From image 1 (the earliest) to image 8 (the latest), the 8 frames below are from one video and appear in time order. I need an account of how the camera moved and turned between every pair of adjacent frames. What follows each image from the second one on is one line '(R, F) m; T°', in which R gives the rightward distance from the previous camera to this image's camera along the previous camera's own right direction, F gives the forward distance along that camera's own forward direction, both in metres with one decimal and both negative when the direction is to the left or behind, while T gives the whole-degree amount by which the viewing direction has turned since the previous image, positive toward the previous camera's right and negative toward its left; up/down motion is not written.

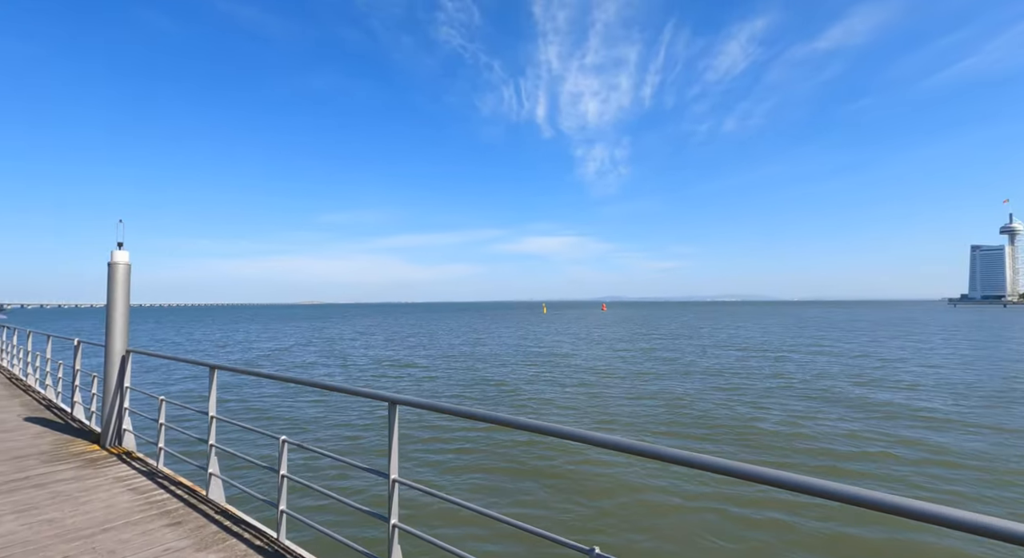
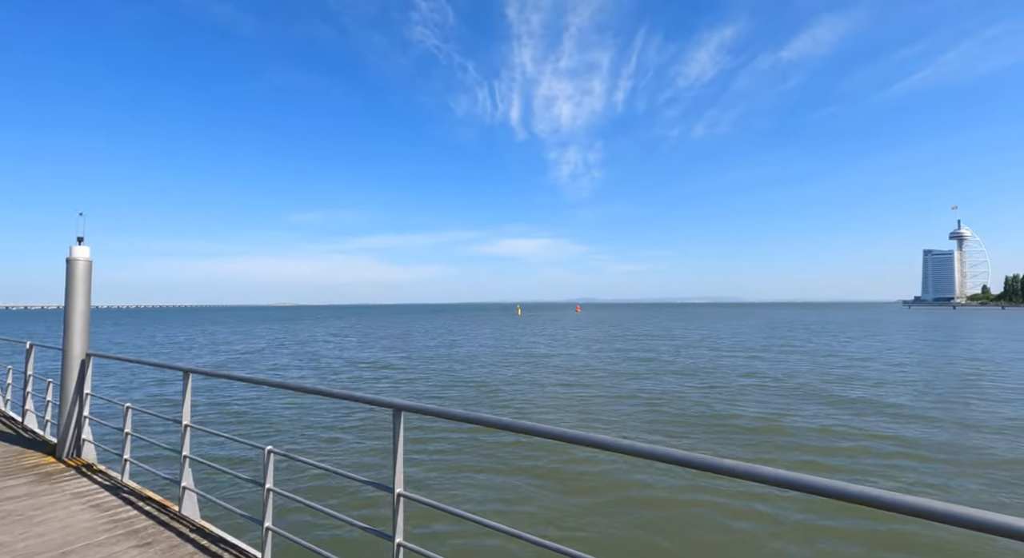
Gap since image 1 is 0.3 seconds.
(+2.0, -0.5) m; +2°
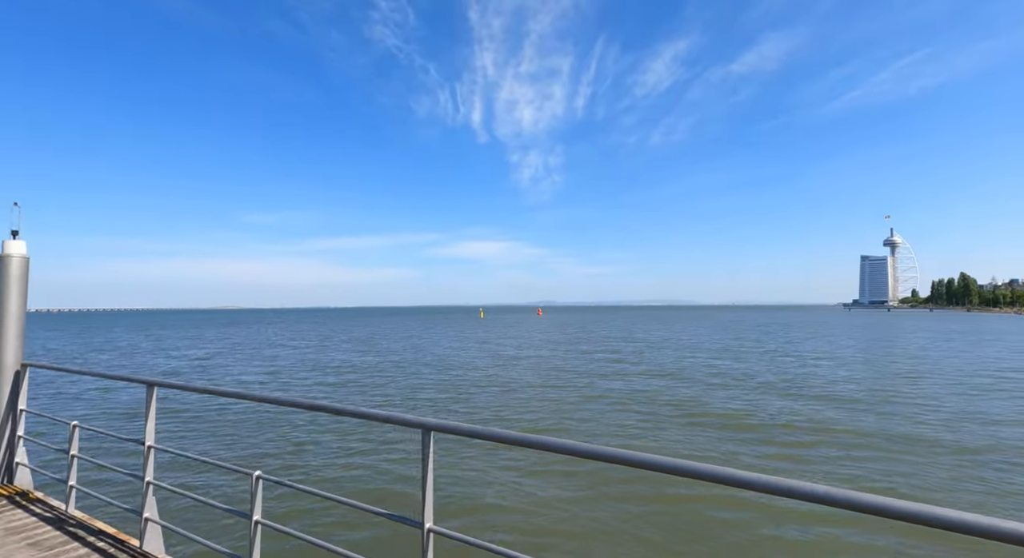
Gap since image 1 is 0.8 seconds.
(-0.7, -0.2) m; +5°
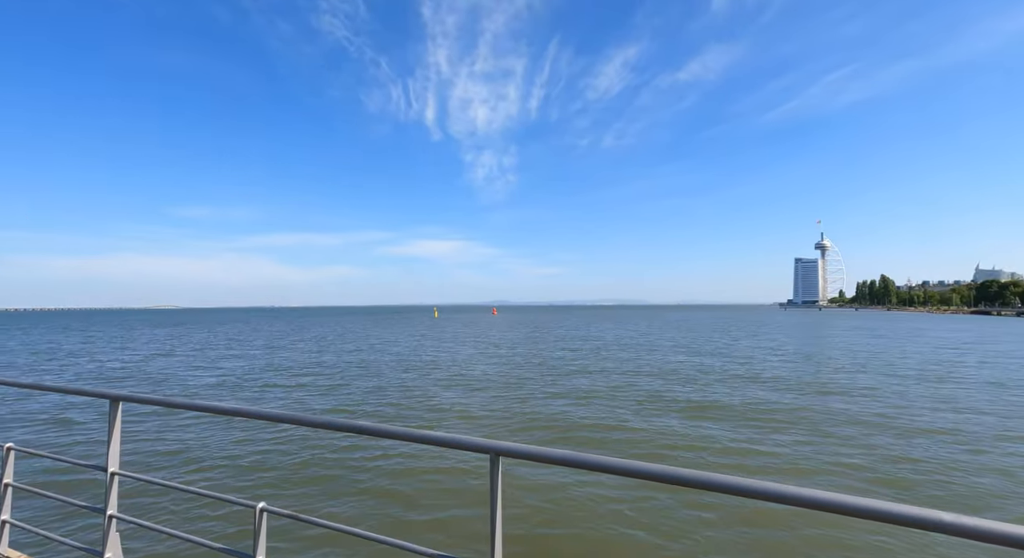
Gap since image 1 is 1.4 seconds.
(-0.7, -0.3) m; +6°
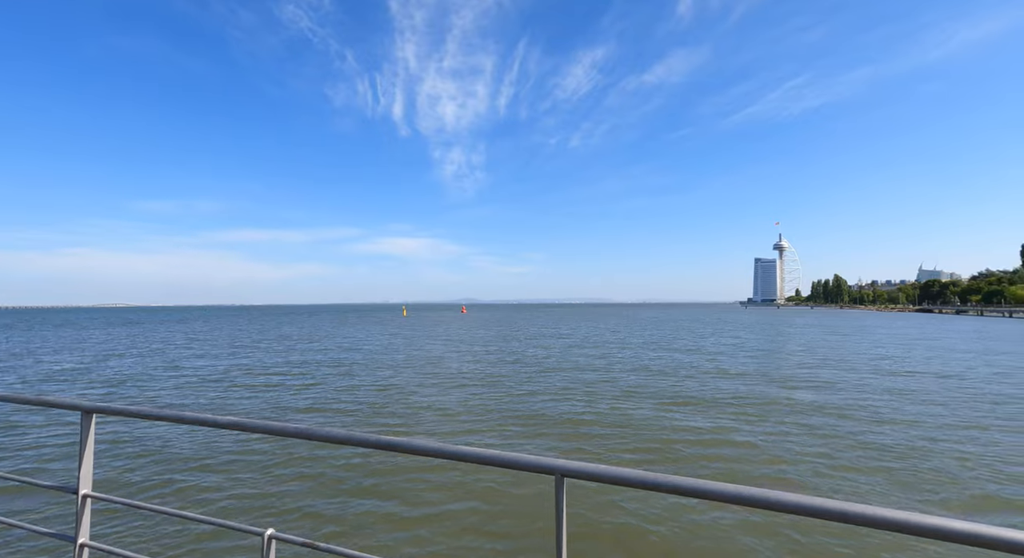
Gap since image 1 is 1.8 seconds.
(-0.3, -0.1) m; +4°
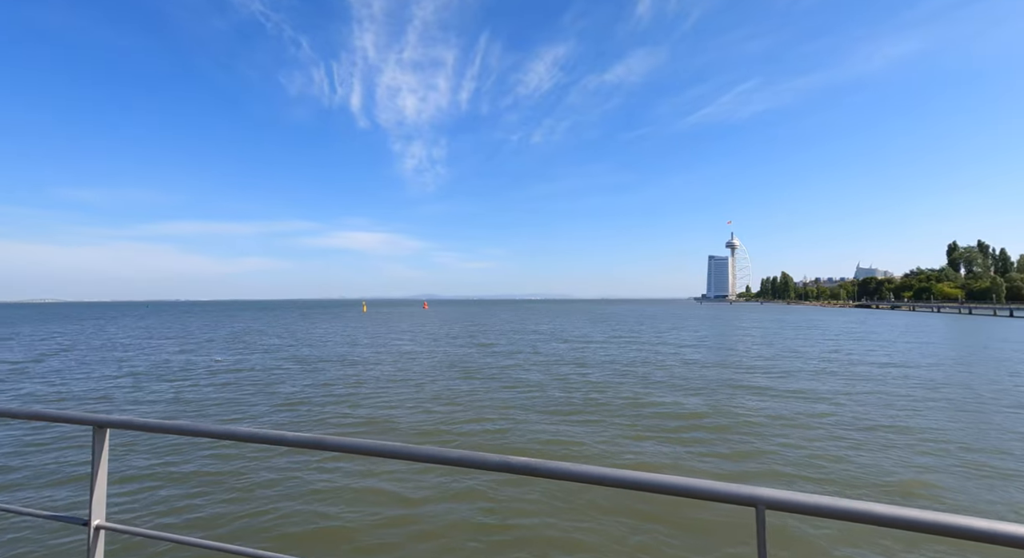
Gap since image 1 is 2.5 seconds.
(-0.7, -0.2) m; +5°
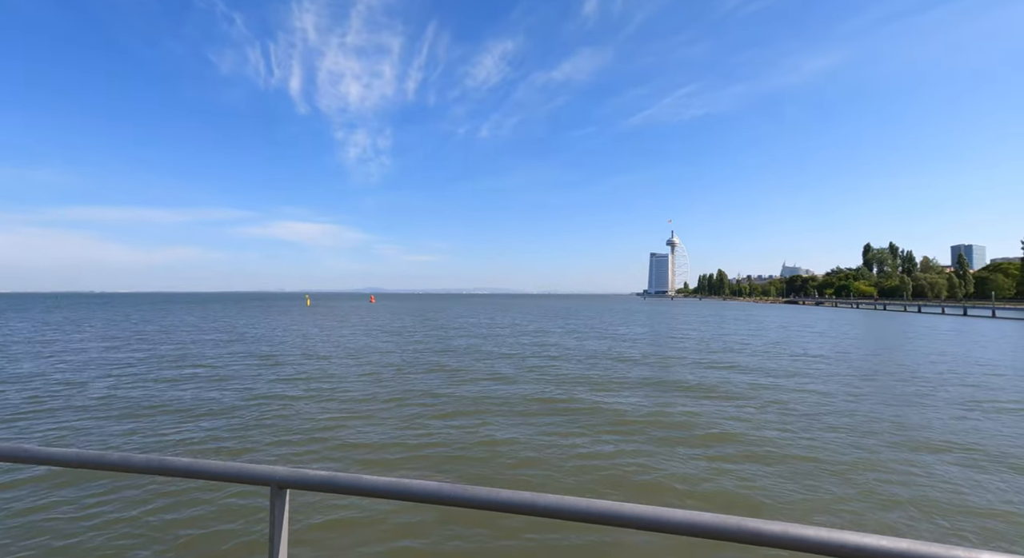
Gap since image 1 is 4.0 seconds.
(-1.3, +0.1) m; +7°
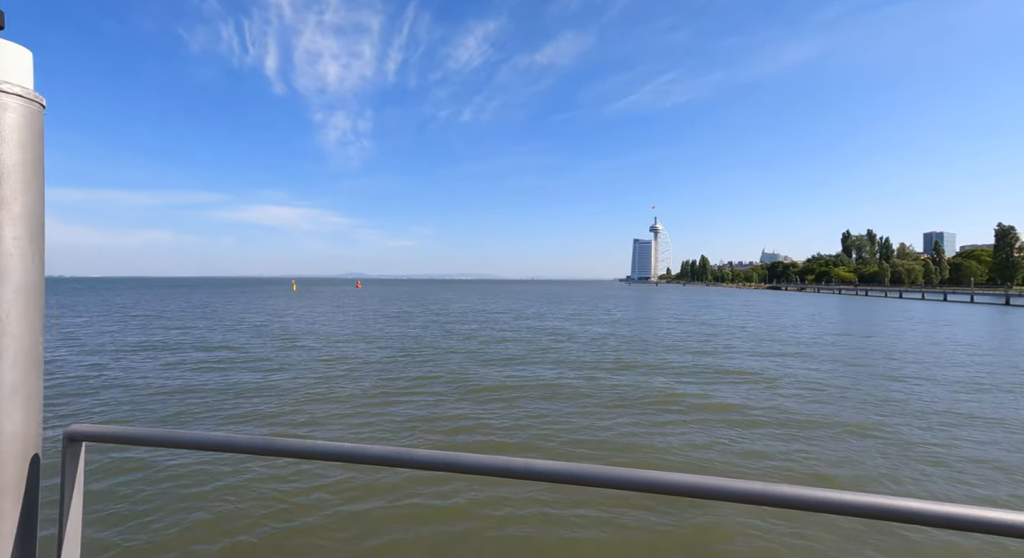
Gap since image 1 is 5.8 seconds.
(-1.5, +0.5) m; +3°
